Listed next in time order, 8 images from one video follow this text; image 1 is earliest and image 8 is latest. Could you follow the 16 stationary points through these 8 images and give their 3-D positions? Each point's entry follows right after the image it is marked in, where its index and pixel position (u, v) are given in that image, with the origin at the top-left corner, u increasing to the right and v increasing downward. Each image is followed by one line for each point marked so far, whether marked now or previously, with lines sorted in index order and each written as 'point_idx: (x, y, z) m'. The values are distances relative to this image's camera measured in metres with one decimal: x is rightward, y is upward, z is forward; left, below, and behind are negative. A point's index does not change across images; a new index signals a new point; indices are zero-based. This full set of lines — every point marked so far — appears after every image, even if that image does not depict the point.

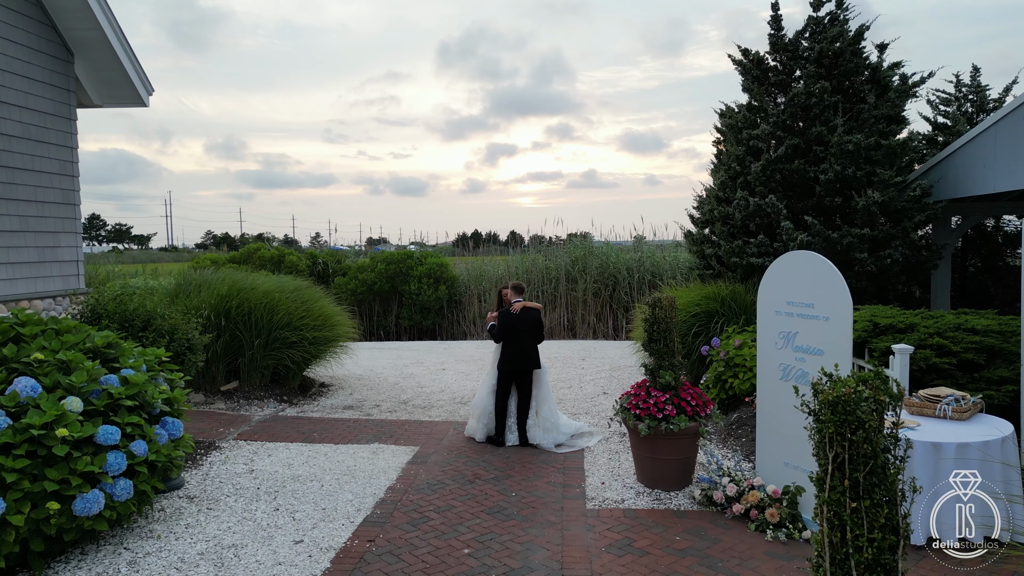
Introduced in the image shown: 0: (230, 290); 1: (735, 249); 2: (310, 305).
0: (-4.1, 0.0, +6.5) m
1: (+3.3, +0.5, +6.5) m
2: (-3.2, -0.3, +6.8) m
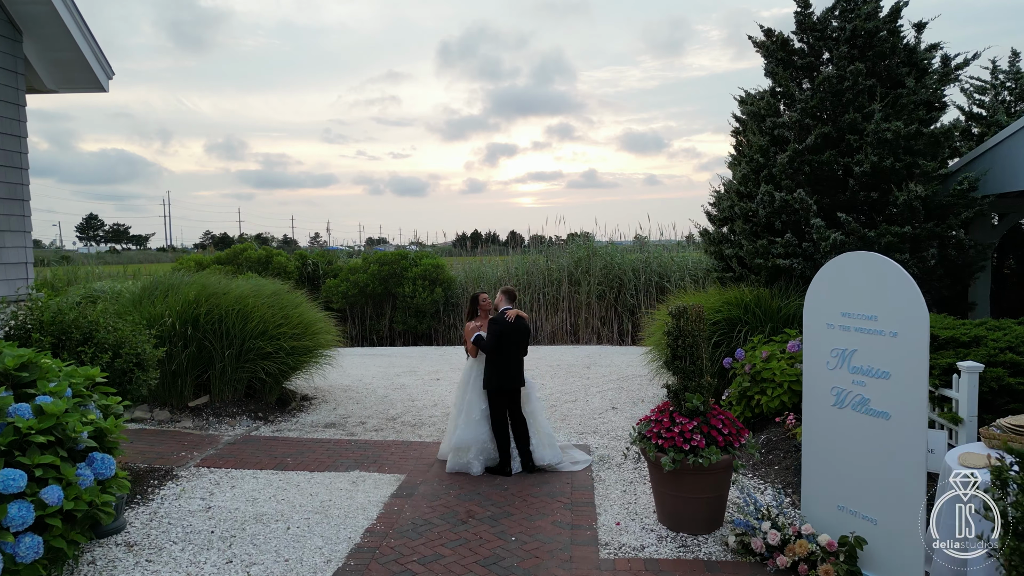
0: (-4.1, -0.1, +5.8) m
1: (+3.3, +0.5, +5.9) m
2: (-3.2, -0.3, +6.2) m
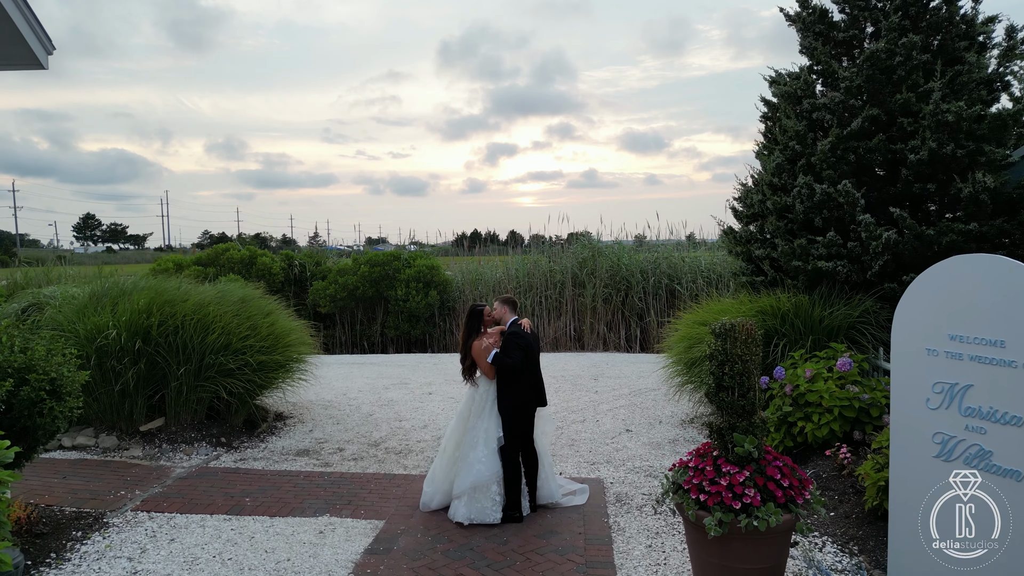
0: (-4.1, -0.2, +5.1) m
1: (+3.3, +0.4, +5.1) m
2: (-3.2, -0.4, +5.4) m
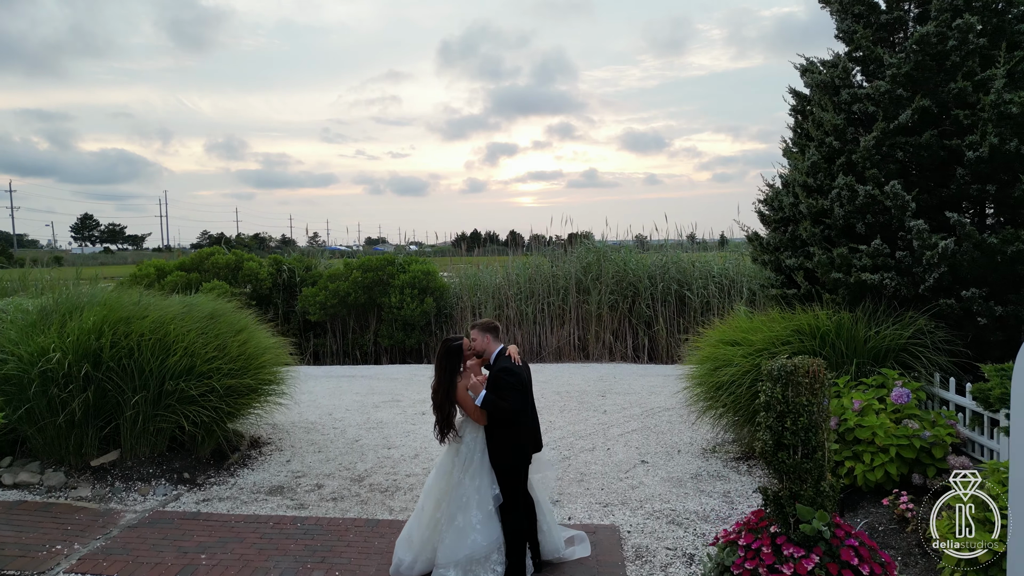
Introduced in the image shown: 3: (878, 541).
0: (-4.1, -0.3, +4.5) m
1: (+3.3, +0.3, +4.5) m
2: (-3.1, -0.5, +4.8) m
3: (+2.8, -1.9, +3.3) m
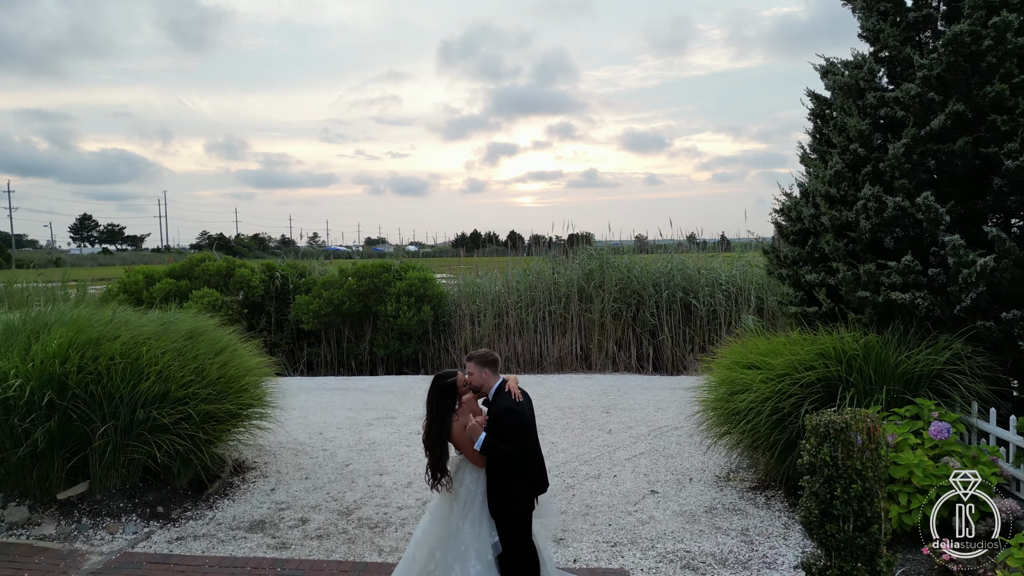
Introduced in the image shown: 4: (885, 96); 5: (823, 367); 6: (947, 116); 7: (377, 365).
0: (-4.1, -0.5, +4.1) m
1: (+3.3, +0.1, +4.2) m
2: (-3.1, -0.7, +4.5) m
3: (+2.8, -2.1, +3.0) m
4: (+3.6, +1.9, +4.3) m
5: (+2.8, -0.7, +3.9) m
6: (+3.9, +1.5, +4.0) m
7: (-3.2, -1.8, +10.4) m
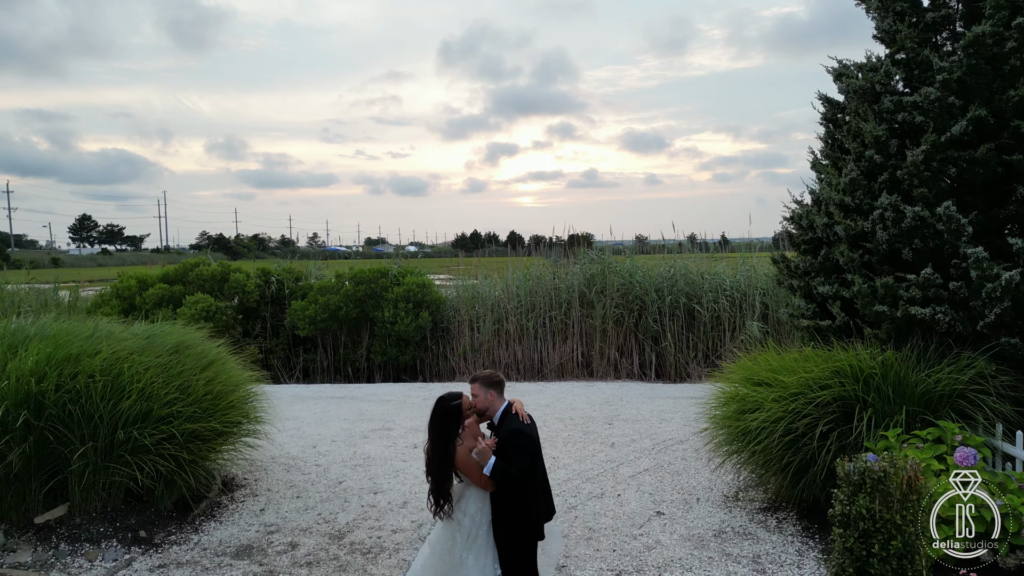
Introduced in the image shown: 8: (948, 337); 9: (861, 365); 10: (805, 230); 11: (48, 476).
0: (-4.1, -0.6, +3.9) m
1: (+3.3, 0.0, +4.0) m
2: (-3.1, -0.8, +4.3) m
3: (+2.7, -2.2, +2.8) m
4: (+3.6, +1.7, +4.1) m
5: (+2.8, -0.8, +3.7) m
6: (+3.9, +1.4, +3.8) m
7: (-3.2, -1.9, +10.2) m
8: (+3.8, -0.4, +3.9) m
9: (+3.0, -0.7, +3.8) m
10: (+3.2, +0.6, +4.8) m
11: (-4.1, -1.7, +3.9) m
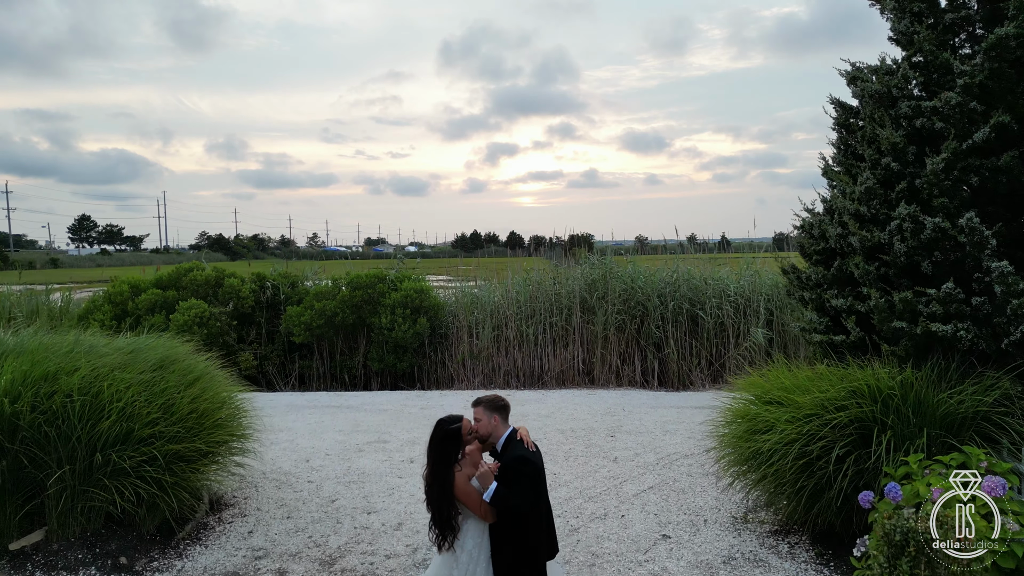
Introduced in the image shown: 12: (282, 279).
0: (-4.1, -0.7, +3.7) m
1: (+3.3, -0.2, +3.8) m
2: (-3.1, -1.0, +4.1) m
3: (+2.7, -2.3, +2.6) m
4: (+3.6, +1.6, +3.9) m
5: (+2.7, -1.0, +3.6) m
6: (+3.9, +1.3, +3.6) m
7: (-3.2, -2.0, +10.0) m
8: (+3.8, -0.5, +3.7) m
9: (+3.0, -0.8, +3.6) m
10: (+3.1, +0.5, +4.6) m
11: (-4.1, -1.8, +3.7) m
12: (-5.4, +0.2, +10.4) m
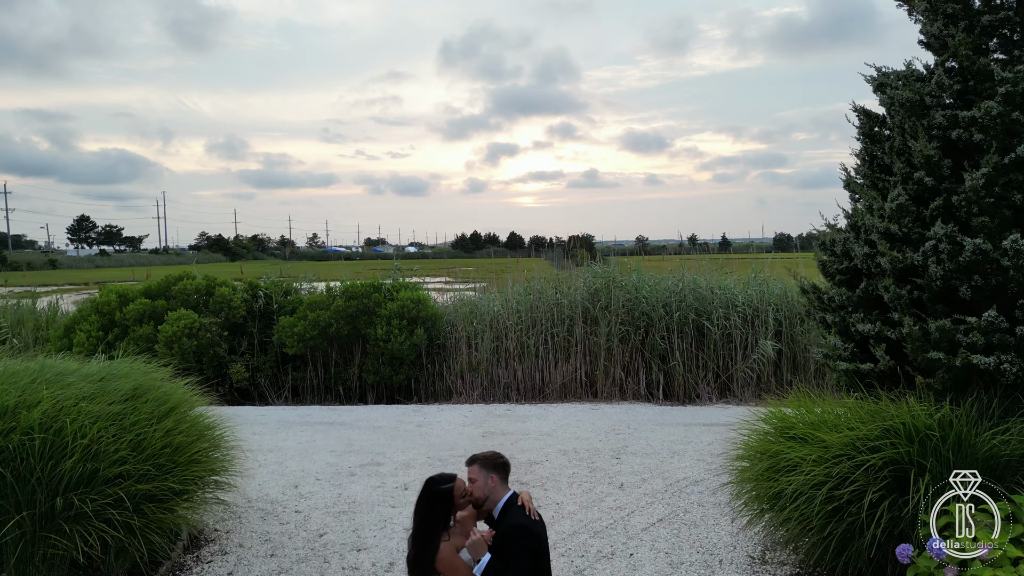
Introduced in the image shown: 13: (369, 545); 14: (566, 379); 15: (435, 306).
0: (-4.1, -0.9, +3.4) m
1: (+3.3, -0.4, +3.5) m
2: (-3.1, -1.2, +3.8) m
3: (+2.7, -2.5, +2.3) m
4: (+3.6, +1.4, +3.6) m
5: (+2.7, -1.2, +3.2) m
6: (+3.9, +1.1, +3.3) m
7: (-3.2, -2.3, +9.7) m
8: (+3.8, -0.8, +3.3) m
9: (+3.0, -1.0, +3.3) m
10: (+3.1, +0.3, +4.3) m
11: (-4.1, -2.0, +3.4) m
12: (-5.4, 0.0, +10.1) m
13: (-1.4, -2.6, +4.5) m
14: (+1.1, -1.9, +9.4) m
15: (-1.7, -0.4, +10.1) m
